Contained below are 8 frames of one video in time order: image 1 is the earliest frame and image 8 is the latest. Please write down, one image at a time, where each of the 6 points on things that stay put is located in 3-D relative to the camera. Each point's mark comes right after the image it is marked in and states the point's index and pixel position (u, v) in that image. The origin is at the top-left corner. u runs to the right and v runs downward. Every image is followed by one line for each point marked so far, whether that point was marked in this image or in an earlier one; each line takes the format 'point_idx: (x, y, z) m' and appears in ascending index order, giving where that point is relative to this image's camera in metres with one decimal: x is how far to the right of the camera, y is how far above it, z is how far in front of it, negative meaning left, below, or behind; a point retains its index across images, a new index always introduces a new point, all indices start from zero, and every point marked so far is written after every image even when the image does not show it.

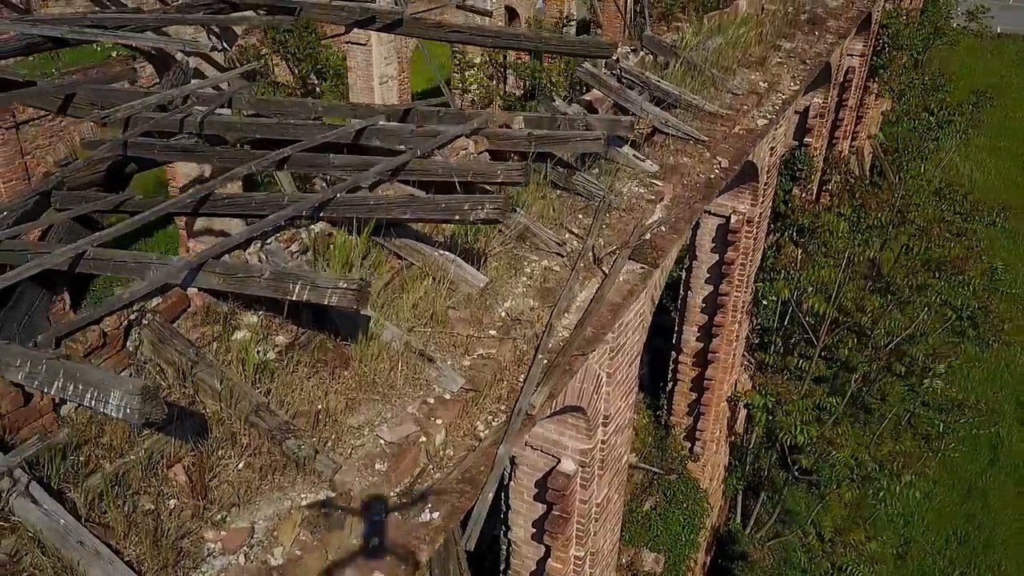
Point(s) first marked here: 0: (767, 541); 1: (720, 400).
0: (+2.5, -2.5, +7.1) m
1: (+1.5, -0.8, +5.3) m
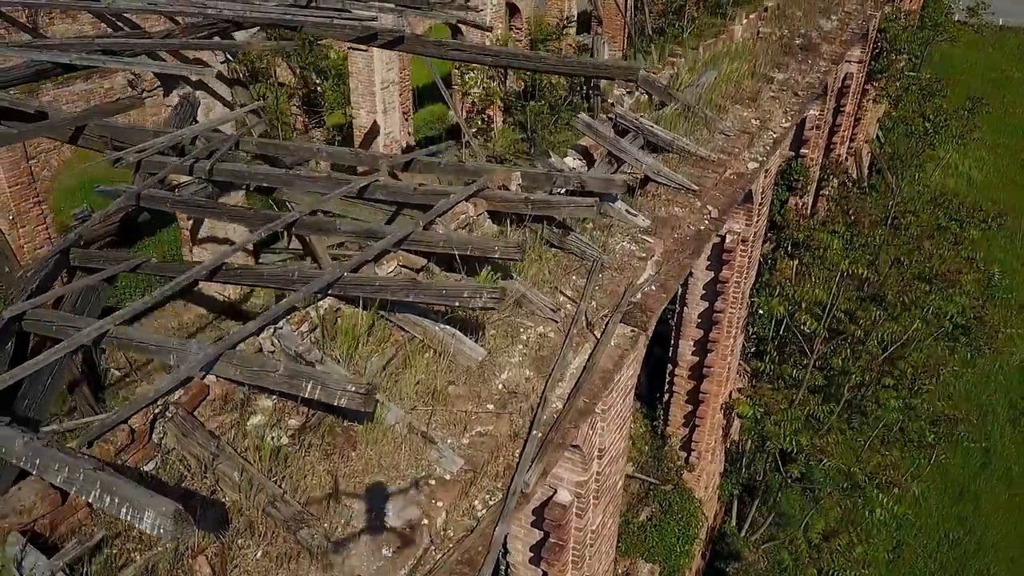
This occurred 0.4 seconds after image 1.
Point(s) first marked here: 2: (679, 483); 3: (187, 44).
0: (+2.5, -2.5, +7.2) m
1: (+1.5, -0.9, +5.4) m
2: (+1.3, -1.5, +5.4) m
3: (-2.0, +1.5, +4.4) m
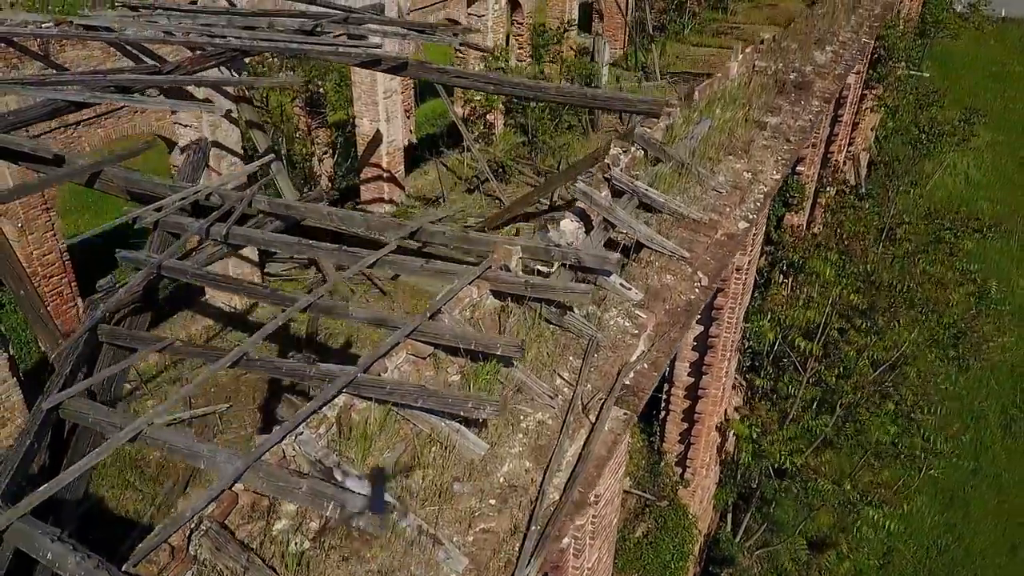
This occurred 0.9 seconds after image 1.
0: (+2.5, -2.7, +7.4) m
1: (+1.5, -1.1, +5.6) m
2: (+1.3, -1.6, +5.6) m
3: (-2.0, +1.3, +4.5) m
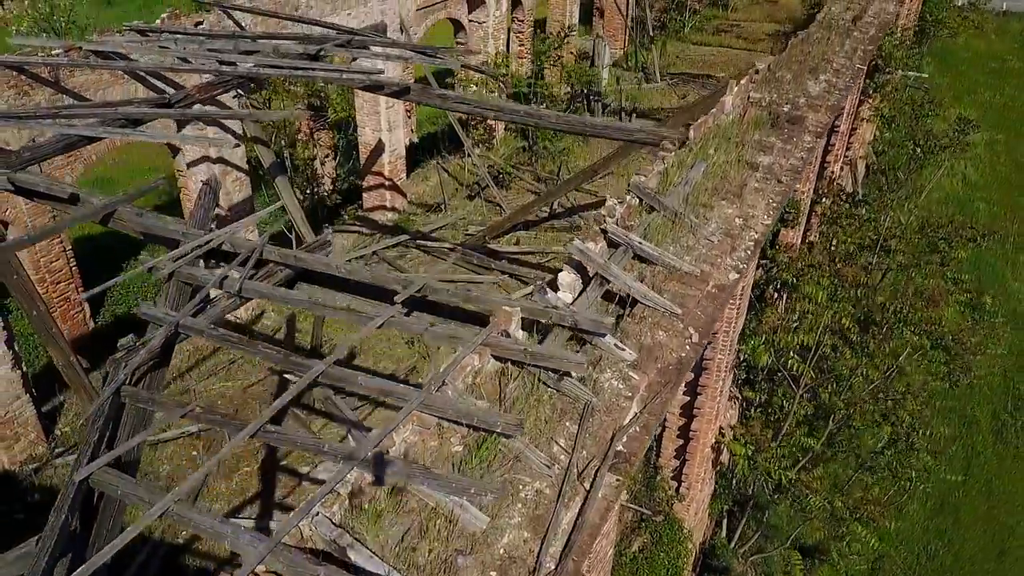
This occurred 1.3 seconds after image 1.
0: (+2.5, -2.8, +7.6) m
1: (+1.5, -1.3, +5.8) m
2: (+1.3, -1.8, +5.8) m
3: (-2.0, +1.1, +4.6) m
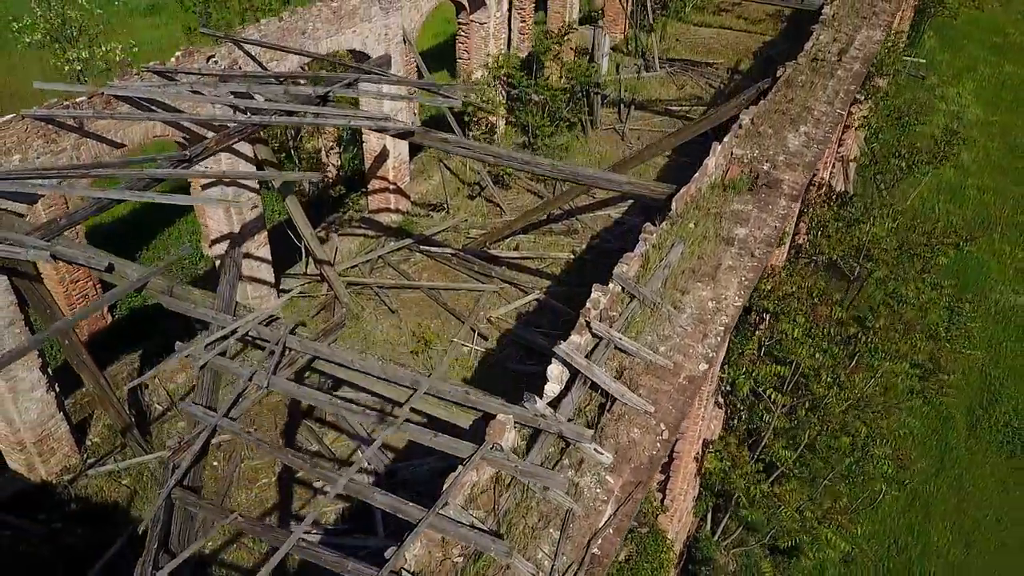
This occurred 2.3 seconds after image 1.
0: (+2.5, -2.9, +8.2) m
1: (+1.5, -1.5, +6.3) m
2: (+1.2, -2.1, +6.3) m
3: (-2.0, +0.8, +5.0) m
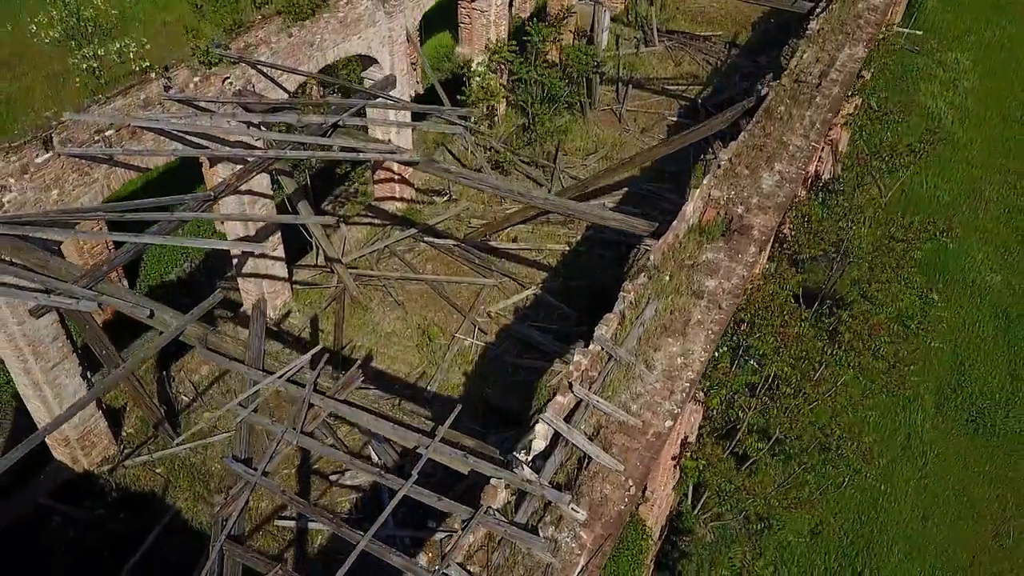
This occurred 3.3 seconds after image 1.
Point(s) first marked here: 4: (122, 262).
0: (+2.5, -2.9, +9.0) m
1: (+1.5, -1.7, +6.9) m
2: (+1.2, -2.2, +7.0) m
3: (-2.0, +0.5, +5.5) m
4: (-2.9, +0.2, +5.3) m
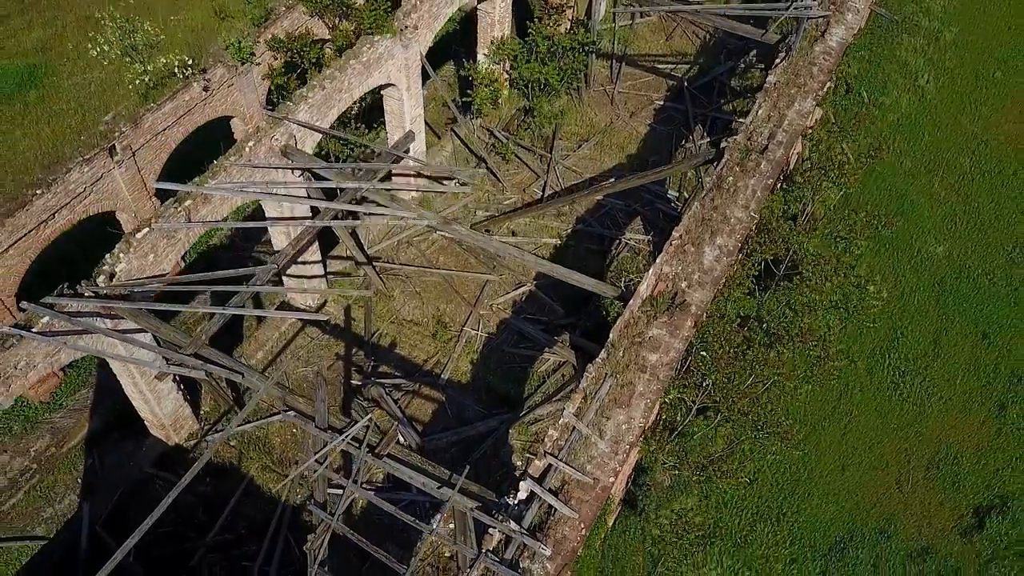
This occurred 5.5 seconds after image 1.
0: (+2.4, -2.8, +11.2) m
1: (+1.4, -2.0, +9.0) m
2: (+1.2, -2.5, +9.2) m
3: (-2.1, -0.1, +7.2) m
4: (-3.0, -0.4, +7.1) m
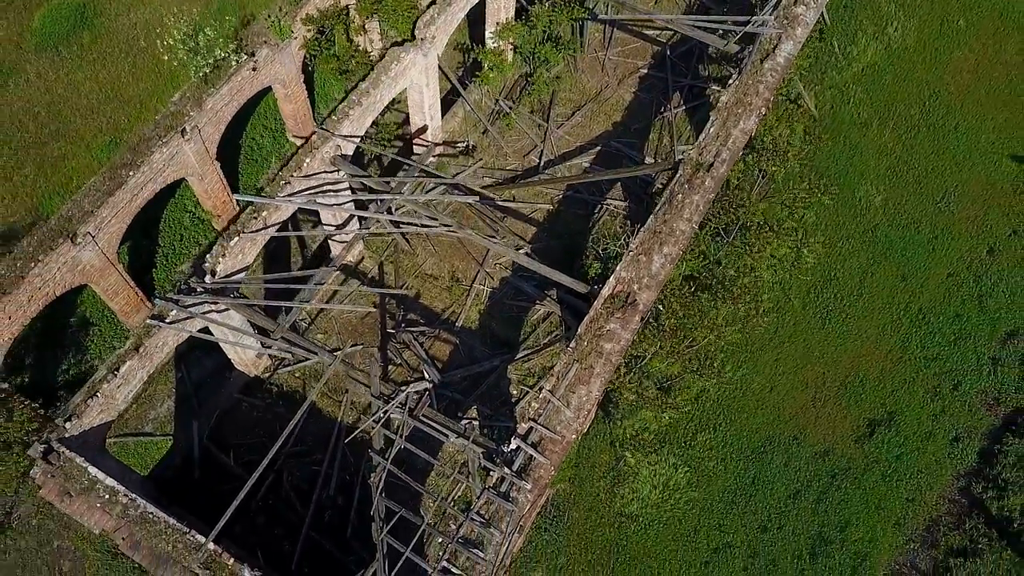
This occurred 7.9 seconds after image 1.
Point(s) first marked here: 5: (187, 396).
0: (+2.4, -2.0, +14.3) m
1: (+1.4, -1.6, +12.0) m
2: (+1.1, -2.1, +12.3) m
3: (-2.1, -0.1, +9.8) m
4: (-3.0, -0.5, +9.8) m
5: (-5.7, -1.9, +12.8) m
